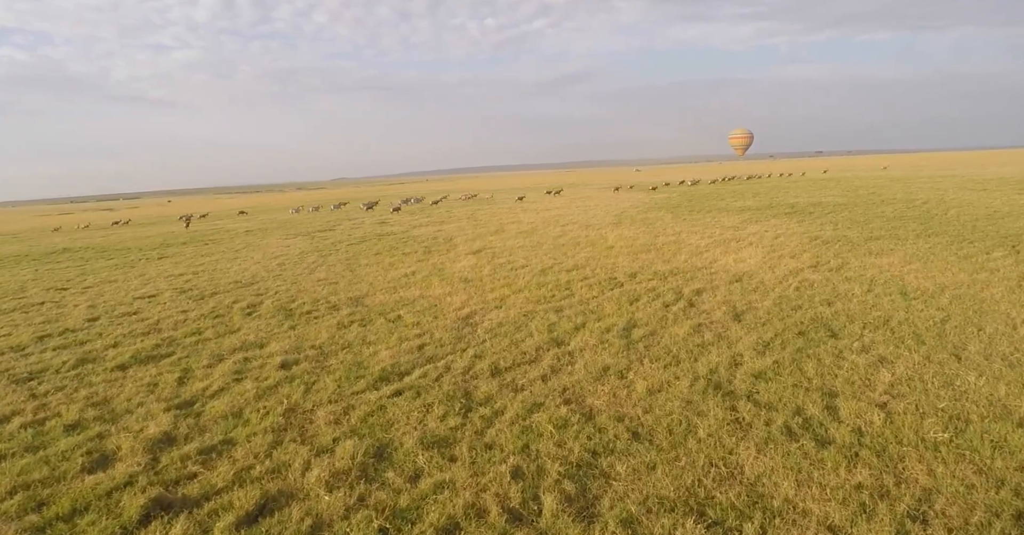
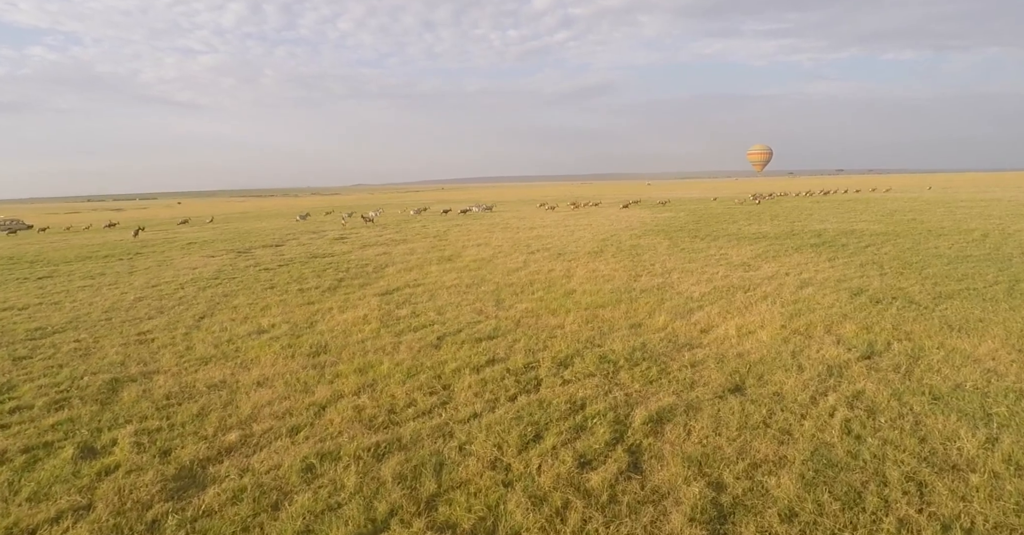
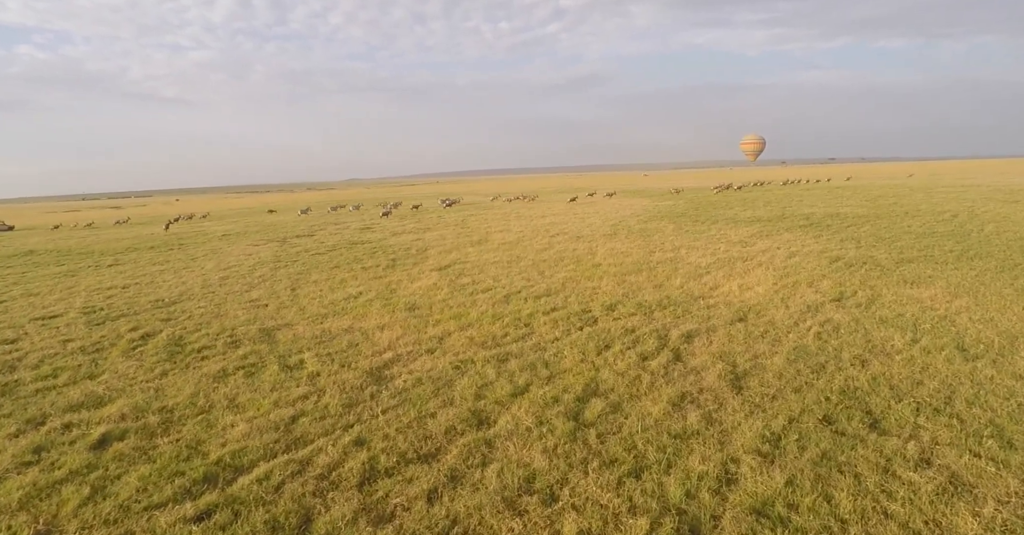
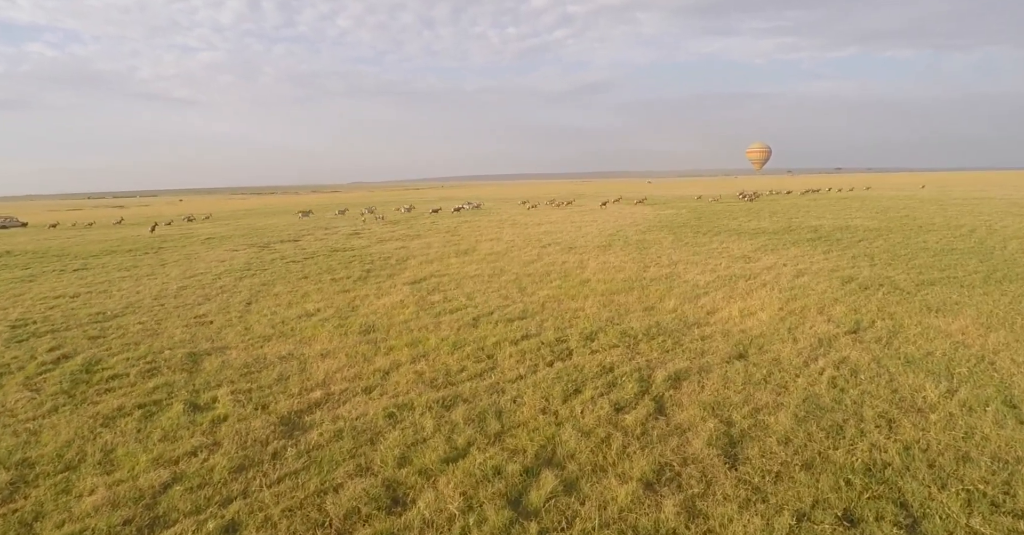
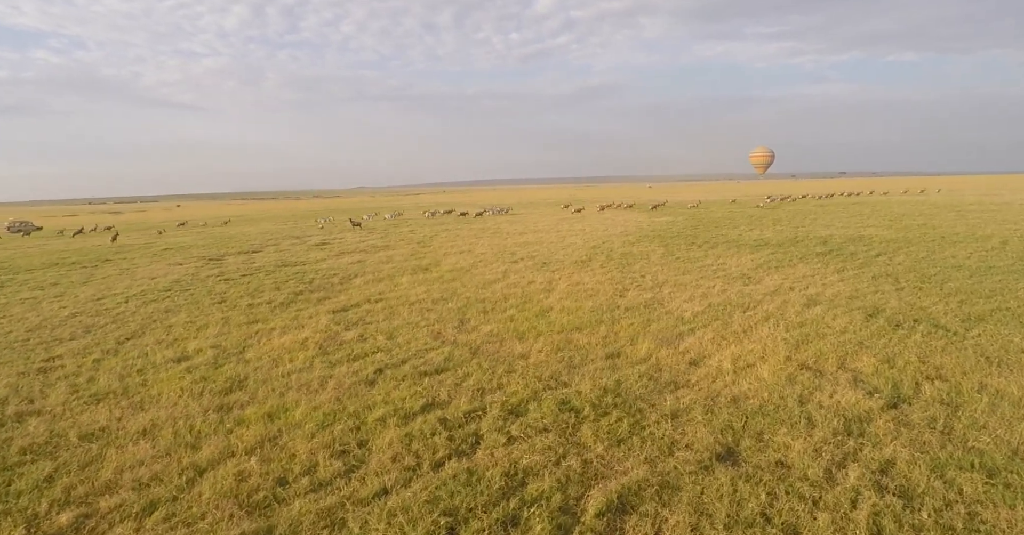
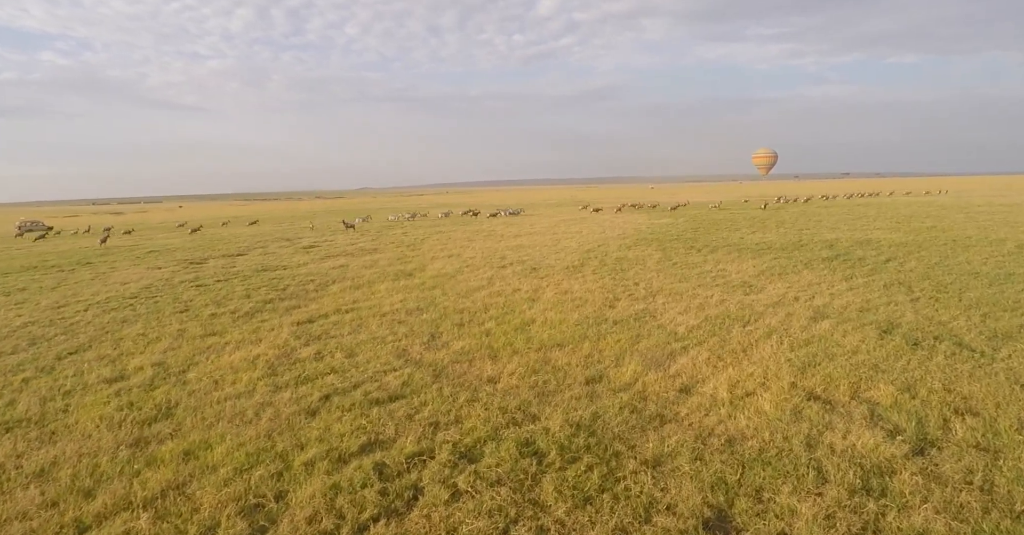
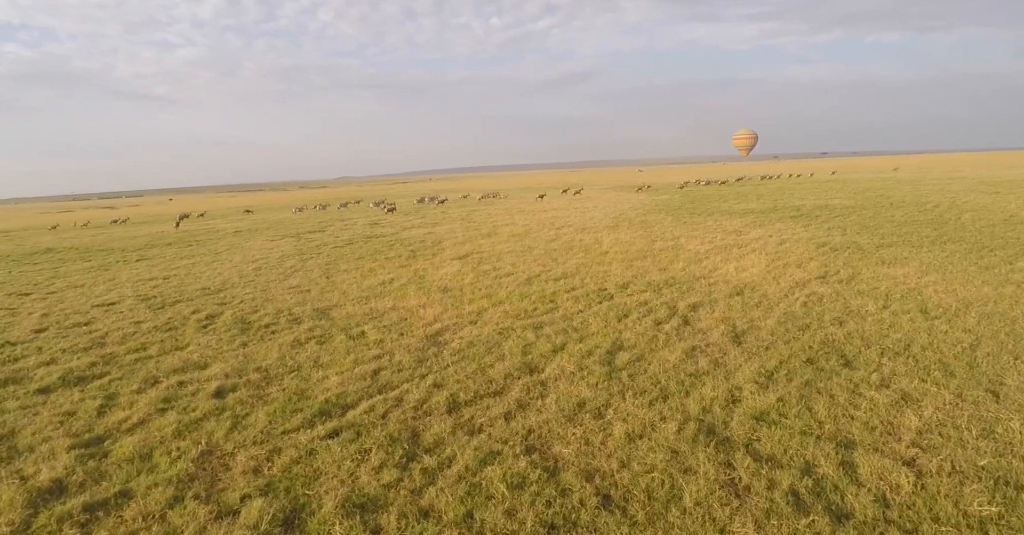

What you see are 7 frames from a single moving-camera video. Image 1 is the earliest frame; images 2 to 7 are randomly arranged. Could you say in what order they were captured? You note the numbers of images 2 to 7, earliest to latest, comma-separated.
7, 3, 4, 2, 5, 6
